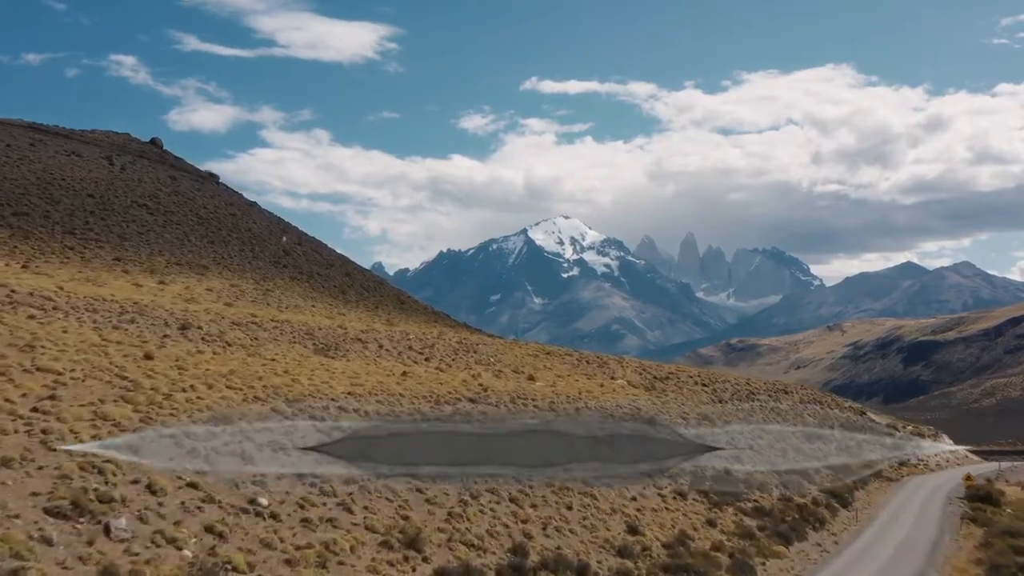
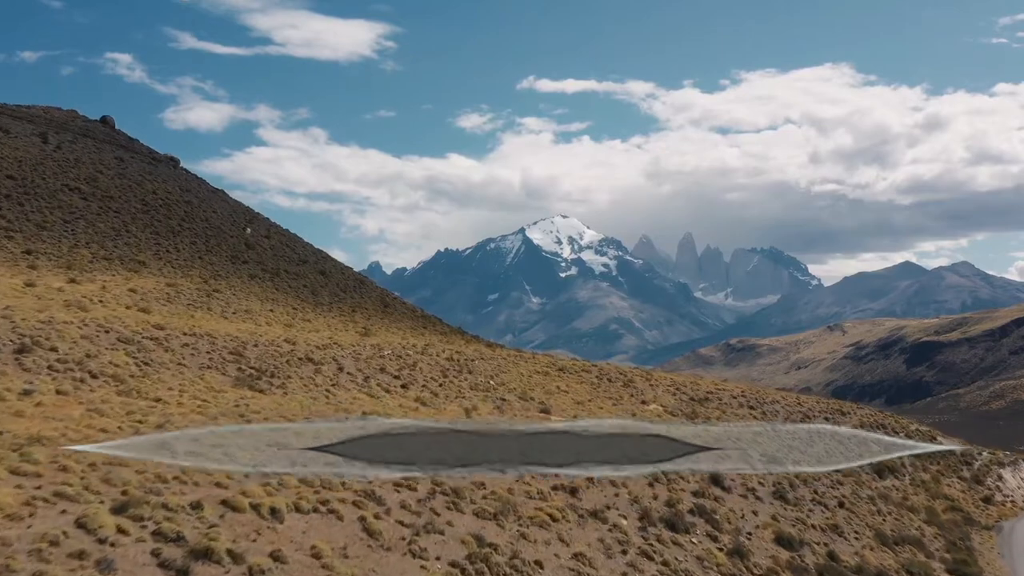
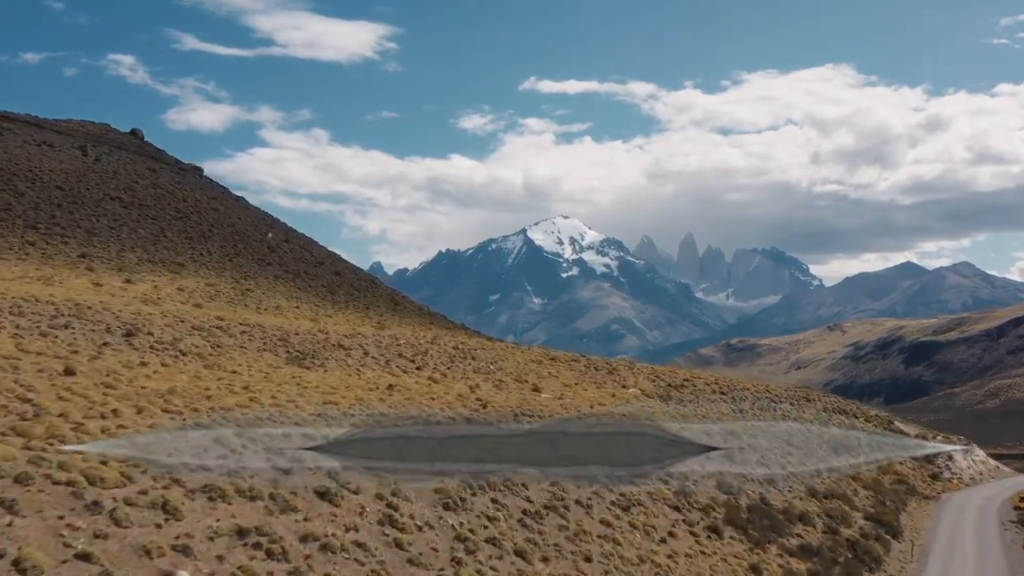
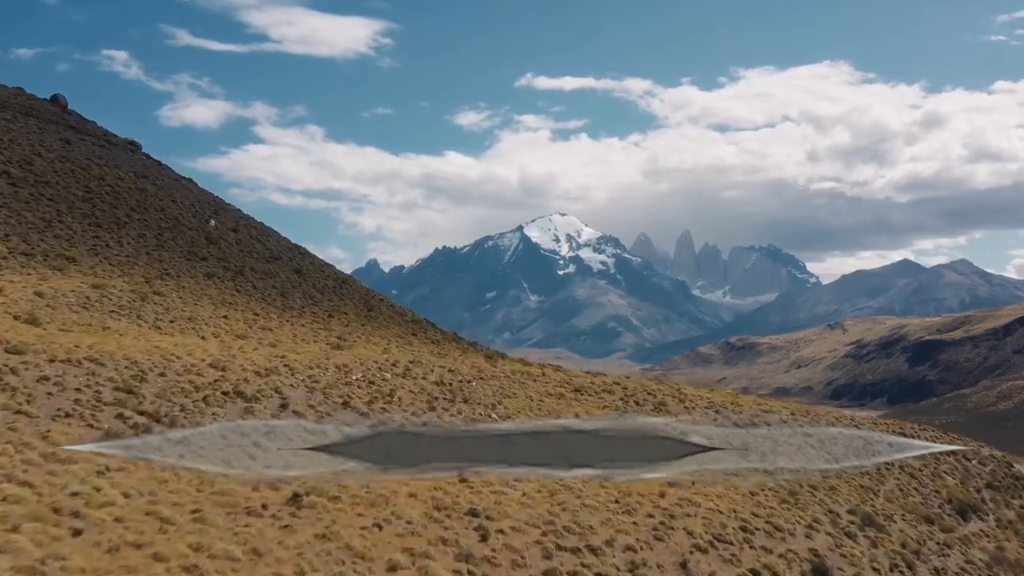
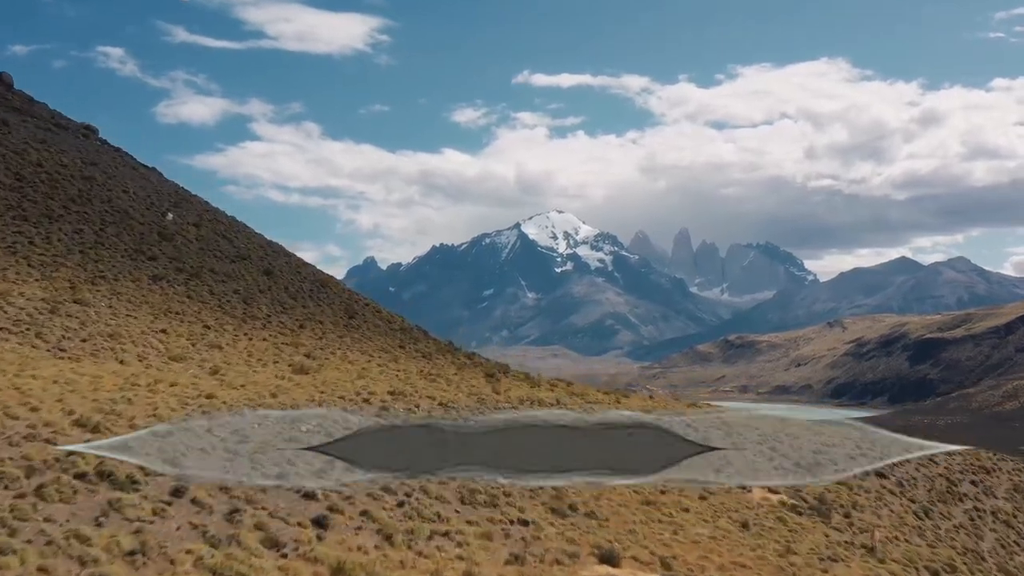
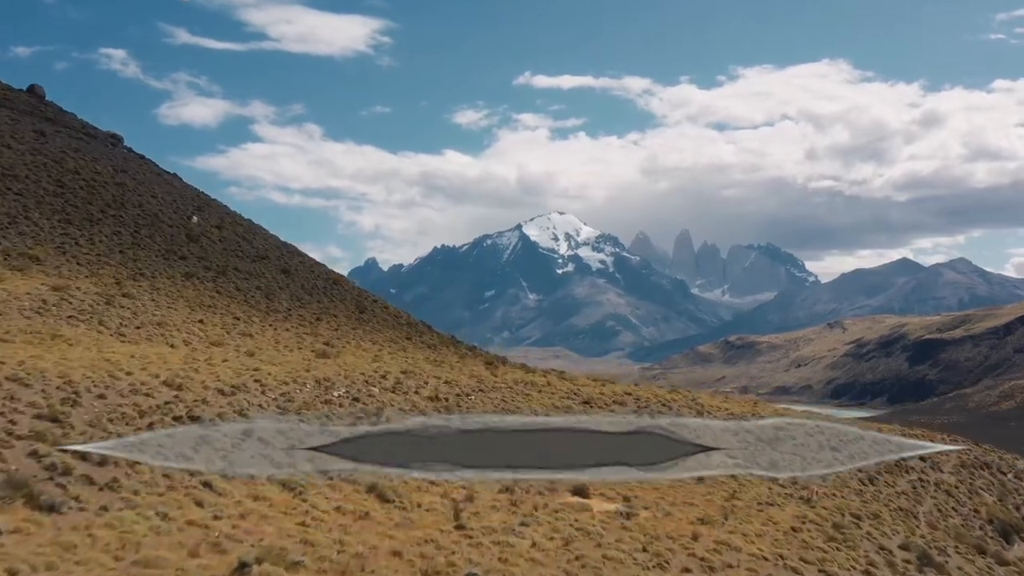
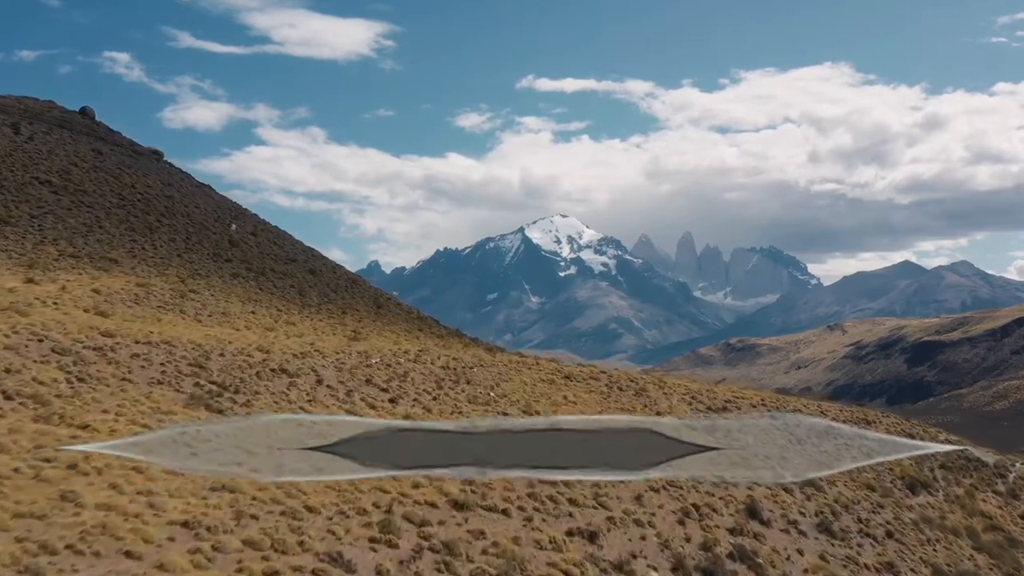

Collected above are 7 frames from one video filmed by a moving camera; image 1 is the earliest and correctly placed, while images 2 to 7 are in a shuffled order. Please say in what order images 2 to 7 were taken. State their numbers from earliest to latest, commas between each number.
3, 2, 7, 4, 6, 5
